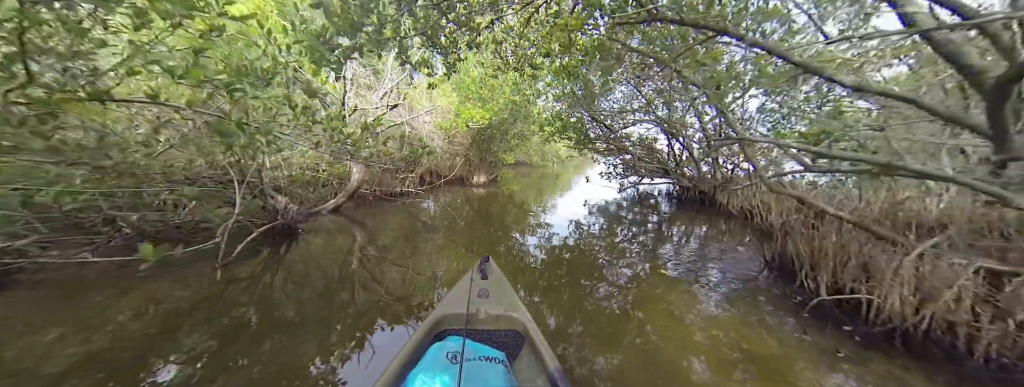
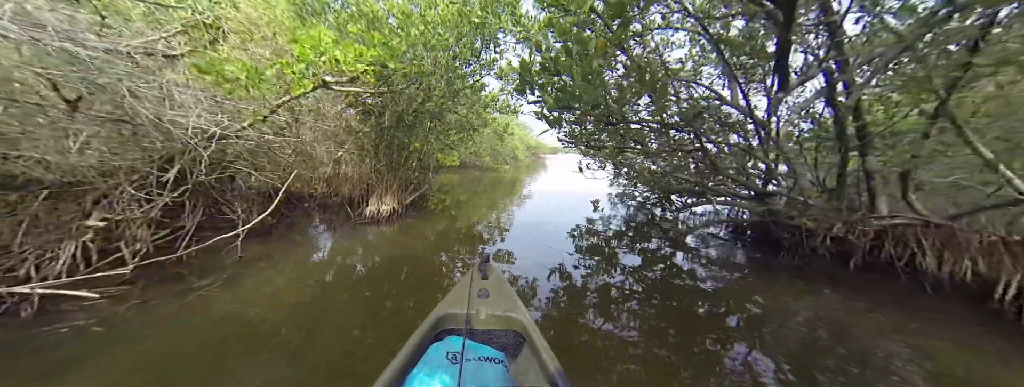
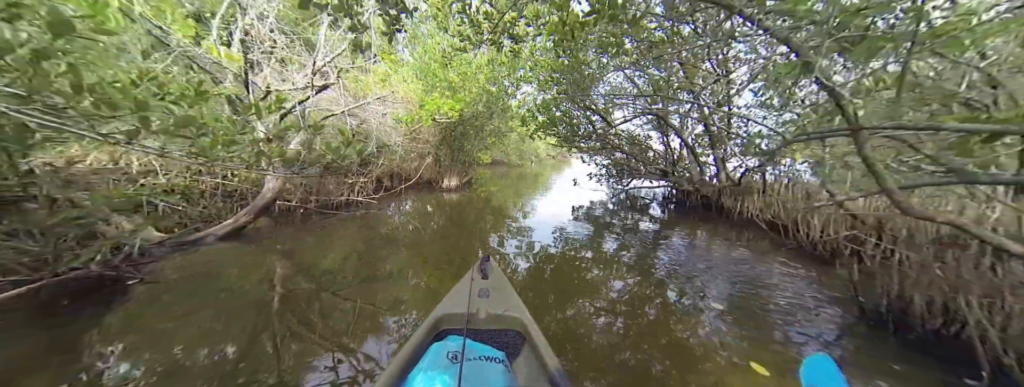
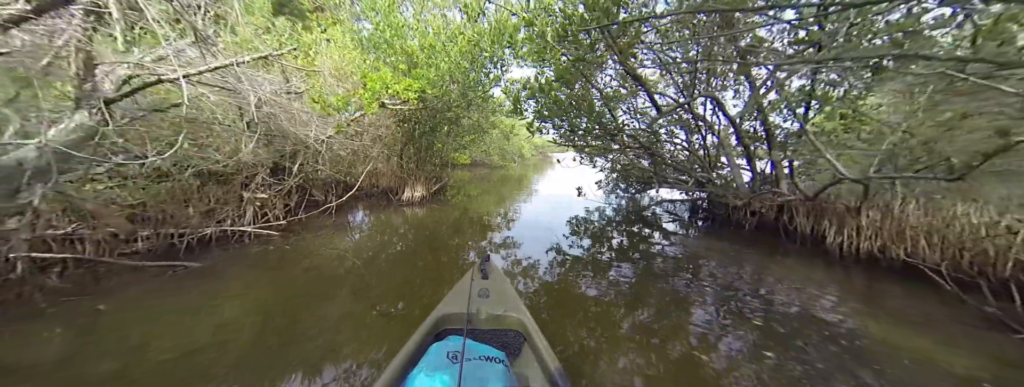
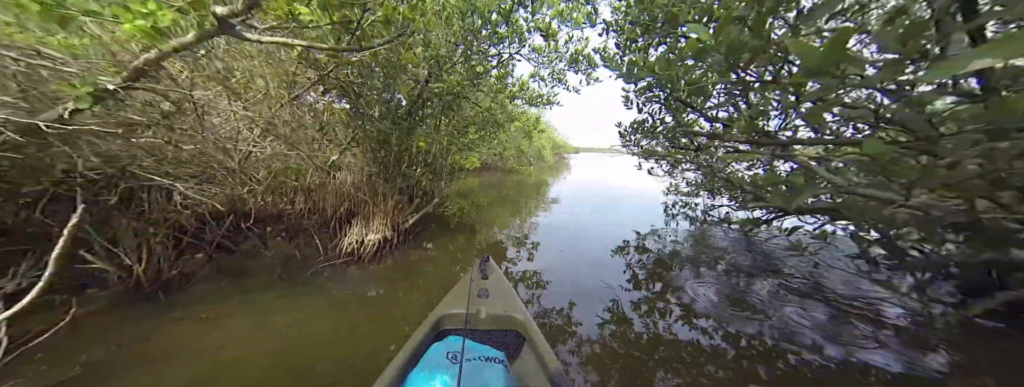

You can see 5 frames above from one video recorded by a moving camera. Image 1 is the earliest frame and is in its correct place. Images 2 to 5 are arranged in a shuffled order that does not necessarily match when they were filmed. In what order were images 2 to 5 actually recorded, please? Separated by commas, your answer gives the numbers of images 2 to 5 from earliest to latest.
3, 4, 2, 5
